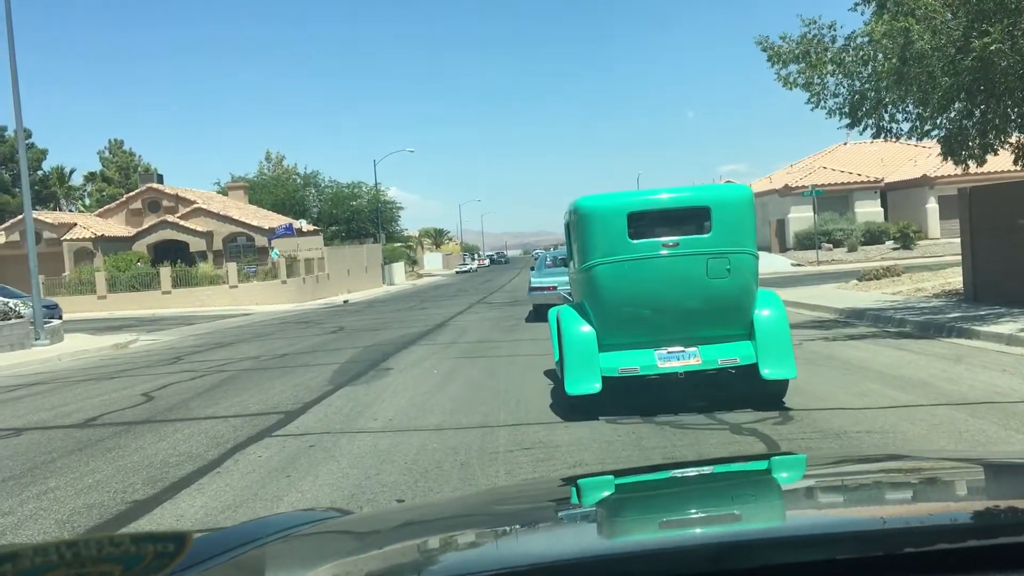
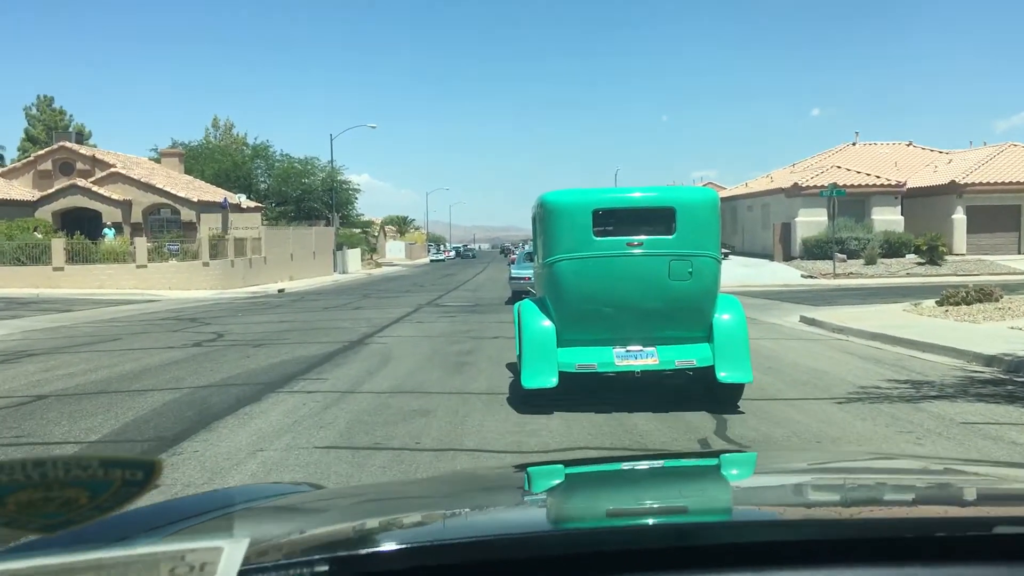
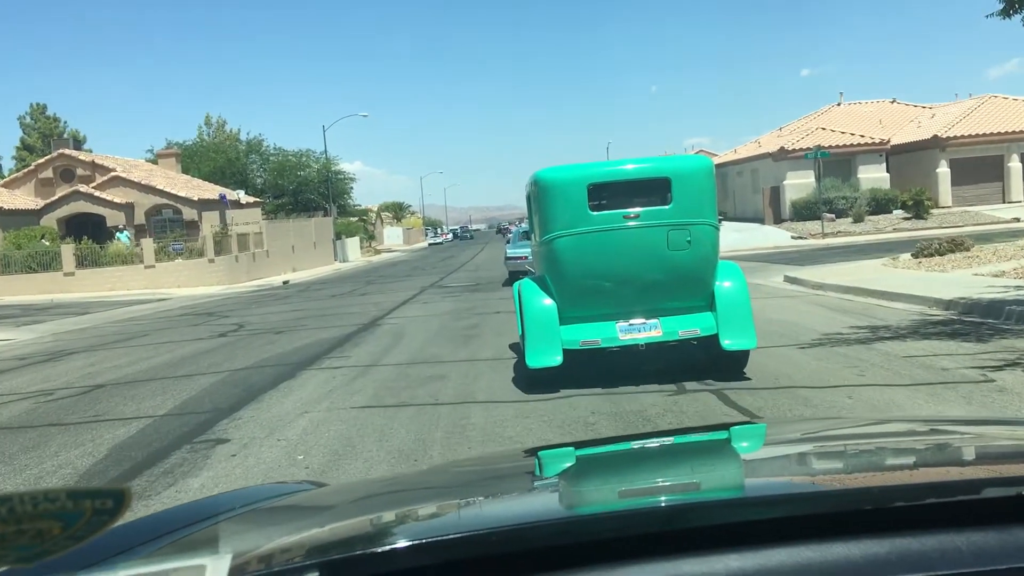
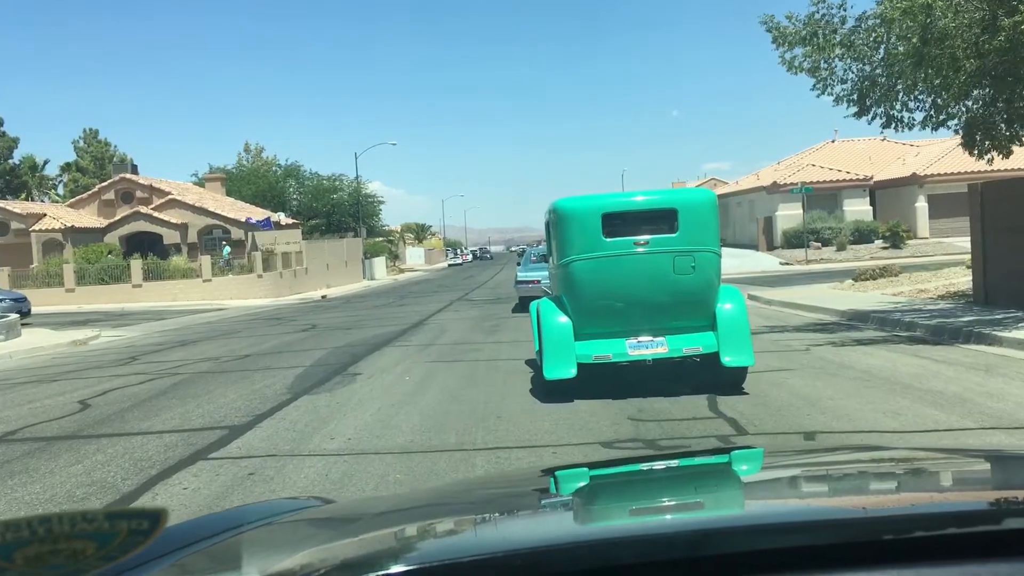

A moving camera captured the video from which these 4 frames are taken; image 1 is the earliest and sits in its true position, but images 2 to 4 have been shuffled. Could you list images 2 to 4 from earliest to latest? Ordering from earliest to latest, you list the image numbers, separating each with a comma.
4, 3, 2
